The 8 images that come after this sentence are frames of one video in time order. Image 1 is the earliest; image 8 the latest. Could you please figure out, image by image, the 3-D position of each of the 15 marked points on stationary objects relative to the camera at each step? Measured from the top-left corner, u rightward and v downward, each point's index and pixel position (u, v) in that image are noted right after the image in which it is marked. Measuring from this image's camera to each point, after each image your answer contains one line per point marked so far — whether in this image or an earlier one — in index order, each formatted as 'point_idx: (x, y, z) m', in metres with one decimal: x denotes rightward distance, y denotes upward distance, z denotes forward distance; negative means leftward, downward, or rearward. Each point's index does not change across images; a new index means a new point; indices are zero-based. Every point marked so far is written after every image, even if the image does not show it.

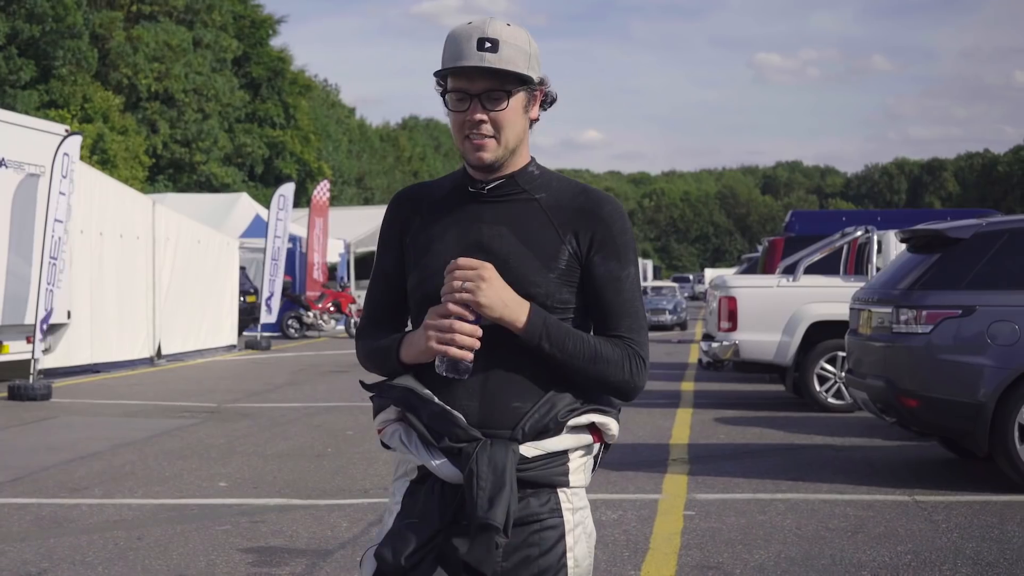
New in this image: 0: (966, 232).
0: (+3.0, +0.4, +7.8) m
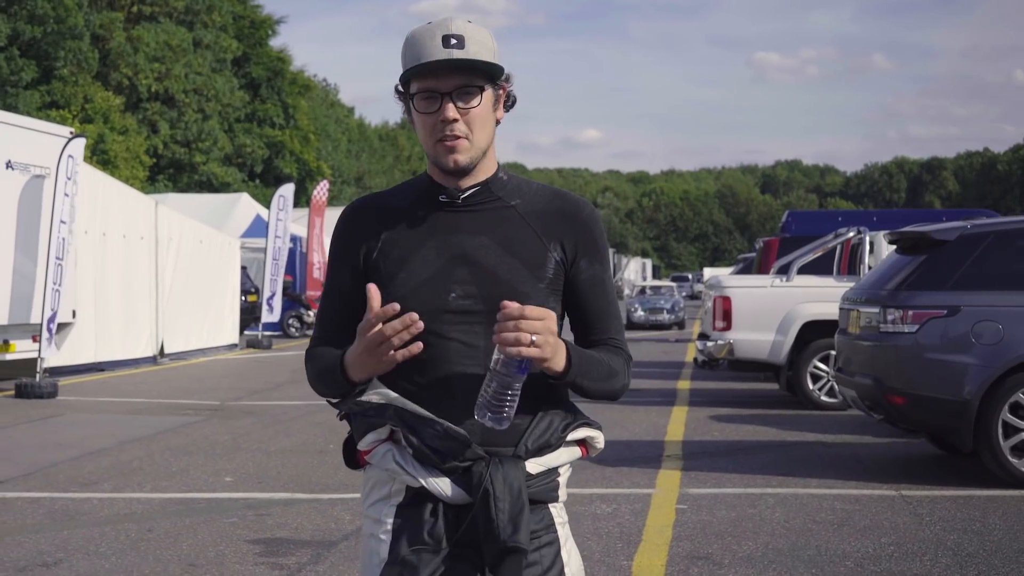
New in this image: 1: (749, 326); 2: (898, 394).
0: (+3.0, +0.4, +8.0) m
1: (+2.5, -0.4, +12.1) m
2: (+2.6, -0.7, +7.8) m
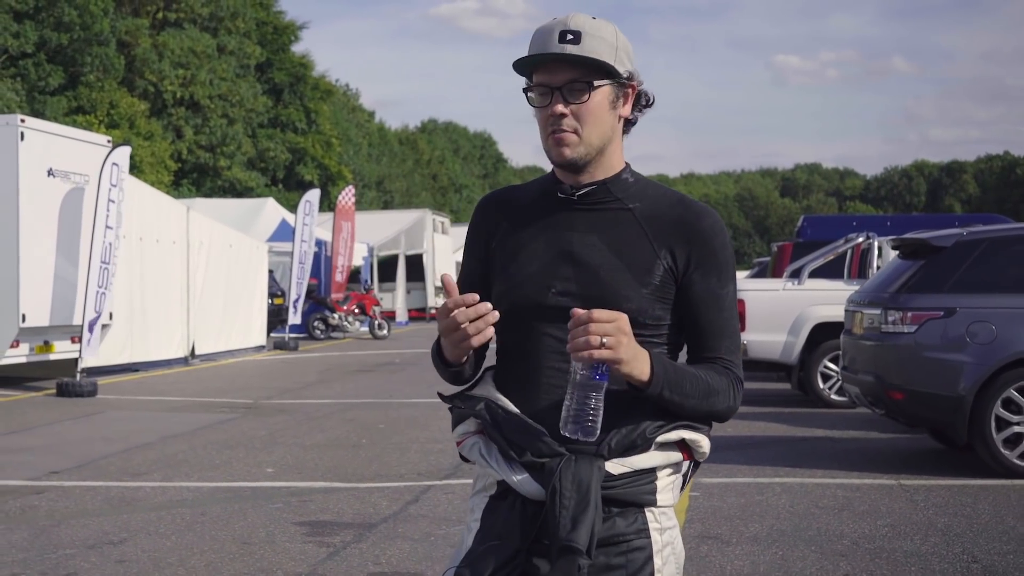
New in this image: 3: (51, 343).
0: (+3.2, +0.3, +8.5) m
1: (+2.7, -0.4, +12.6) m
2: (+2.7, -0.7, +8.2) m
3: (-5.8, -0.7, +14.5) m
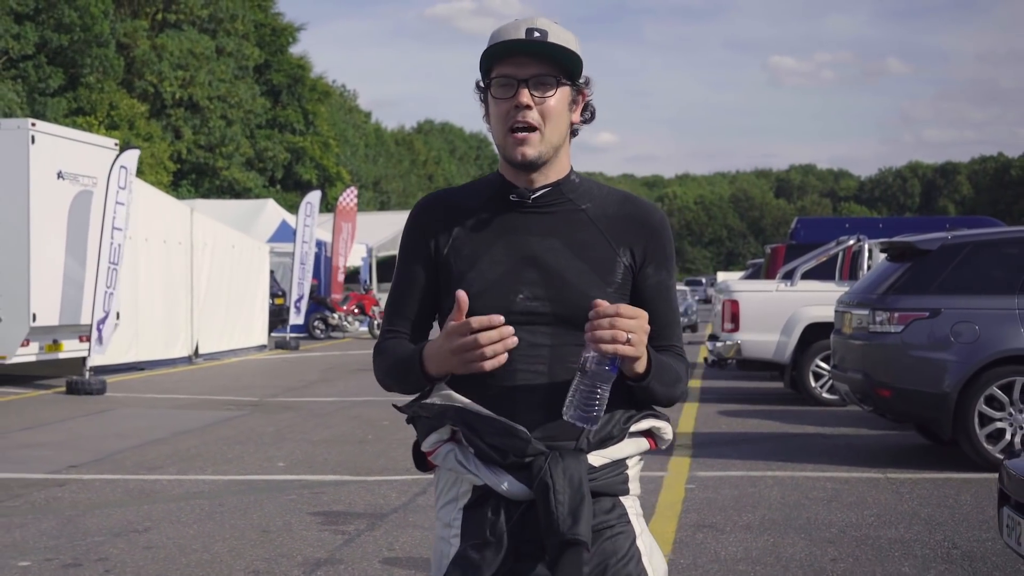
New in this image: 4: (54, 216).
0: (+3.2, +0.3, +8.8) m
1: (+2.7, -0.4, +13.0) m
2: (+2.8, -0.7, +8.6) m
3: (-5.8, -0.7, +14.8) m
4: (-5.8, +0.9, +14.6) m
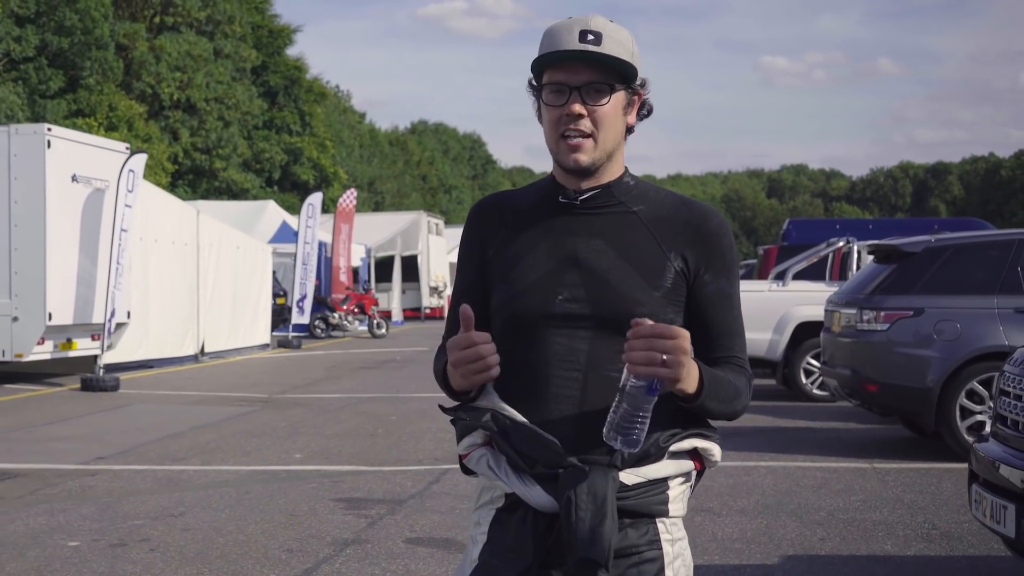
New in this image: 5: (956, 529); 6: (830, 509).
0: (+3.3, +0.3, +9.3) m
1: (+2.7, -0.4, +13.5) m
2: (+2.8, -0.7, +9.1) m
3: (-5.8, -0.7, +15.3) m
4: (-5.7, +0.9, +15.0) m
5: (+2.5, -1.3, +6.5) m
6: (+1.9, -1.3, +7.0) m
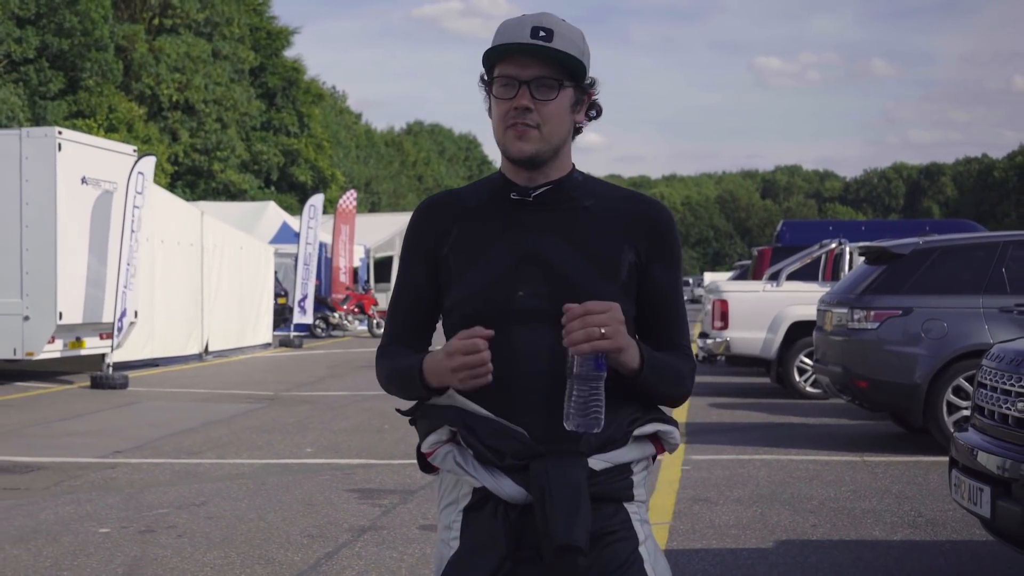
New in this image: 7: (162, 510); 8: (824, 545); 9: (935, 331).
0: (+3.3, +0.3, +9.7) m
1: (+2.7, -0.5, +13.8) m
2: (+2.9, -0.7, +9.4) m
3: (-5.8, -0.7, +15.6) m
4: (-5.7, +0.9, +15.4) m
5: (+2.5, -1.3, +6.8) m
6: (+2.0, -1.3, +7.4) m
7: (-2.2, -1.4, +7.2) m
8: (+1.7, -1.4, +6.2) m
9: (+3.4, -0.3, +9.2) m
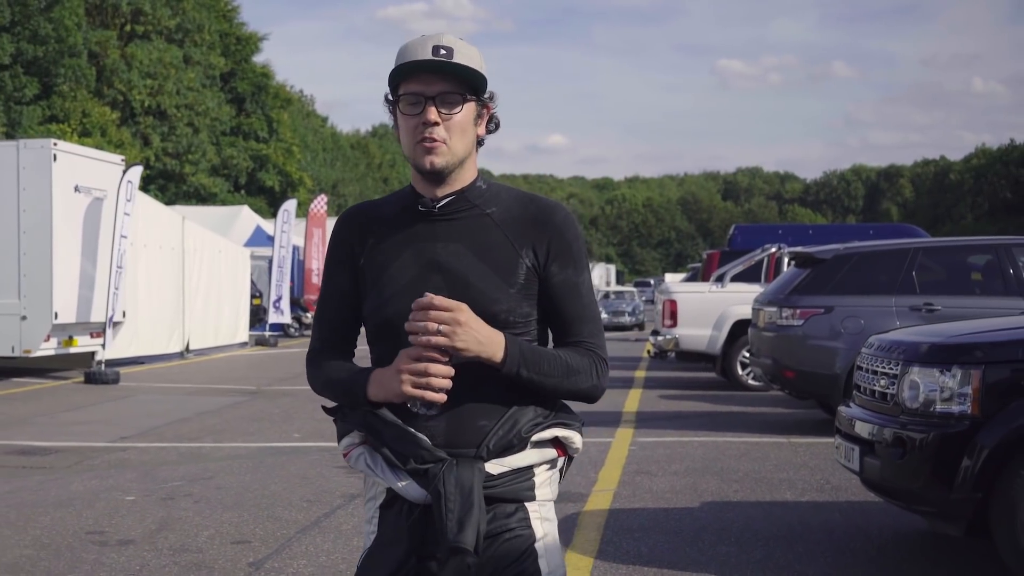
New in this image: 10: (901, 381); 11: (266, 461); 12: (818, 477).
0: (+3.0, +0.3, +10.9) m
1: (+2.3, -0.5, +15.1) m
2: (+2.6, -0.8, +10.7) m
3: (-6.2, -0.7, +16.6) m
4: (-6.2, +0.9, +16.3) m
5: (+2.3, -1.4, +8.1) m
6: (+1.7, -1.4, +8.6) m
7: (-2.4, -1.4, +8.3) m
8: (+1.5, -1.4, +7.4) m
9: (+3.1, -0.4, +10.5) m
10: (+1.9, -0.5, +5.7) m
11: (-2.0, -1.4, +9.4) m
12: (+2.2, -1.4, +8.3) m
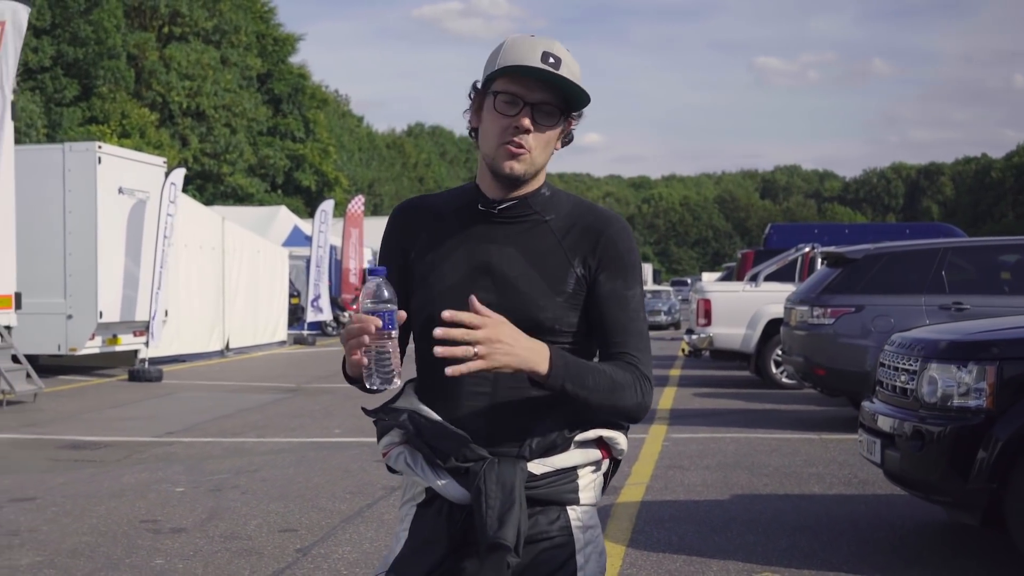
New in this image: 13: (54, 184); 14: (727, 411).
0: (+3.3, +0.3, +11.1) m
1: (+2.8, -0.5, +15.2) m
2: (+2.9, -0.7, +10.8) m
3: (-5.7, -0.7, +17.0) m
4: (-5.7, +0.9, +16.7) m
5: (+2.6, -1.4, +8.2) m
6: (+2.0, -1.3, +8.8) m
7: (-2.1, -1.4, +8.6) m
8: (+1.7, -1.4, +7.6) m
9: (+3.4, -0.3, +10.6) m
10: (+2.1, -0.5, +5.9) m
11: (-1.7, -1.4, +9.7) m
12: (+2.4, -1.3, +8.4) m
13: (-6.4, +1.5, +16.4) m
14: (+2.4, -1.4, +12.8) m
